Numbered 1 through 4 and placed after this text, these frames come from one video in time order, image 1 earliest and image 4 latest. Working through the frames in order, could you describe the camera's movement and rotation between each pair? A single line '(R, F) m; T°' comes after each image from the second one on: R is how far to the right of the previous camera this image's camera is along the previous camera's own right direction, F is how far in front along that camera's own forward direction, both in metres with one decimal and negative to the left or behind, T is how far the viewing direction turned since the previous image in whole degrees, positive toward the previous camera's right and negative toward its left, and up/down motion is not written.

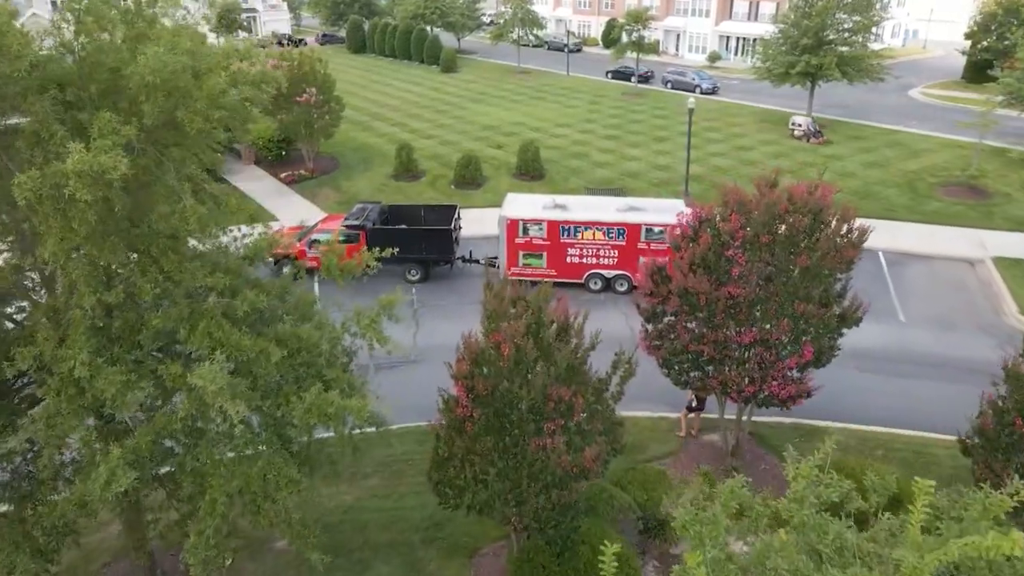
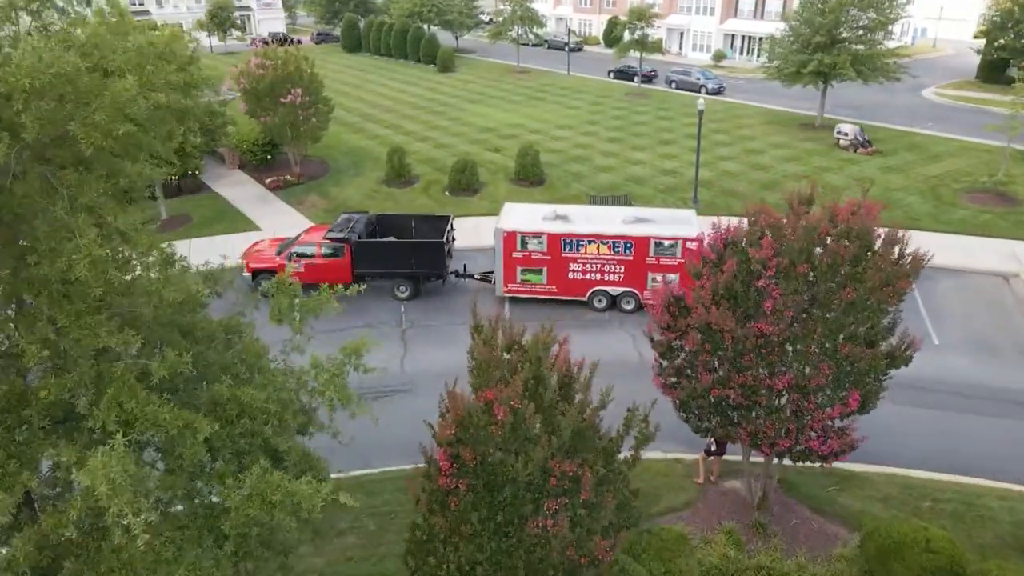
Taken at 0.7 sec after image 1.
(+0.1, +1.6) m; 0°
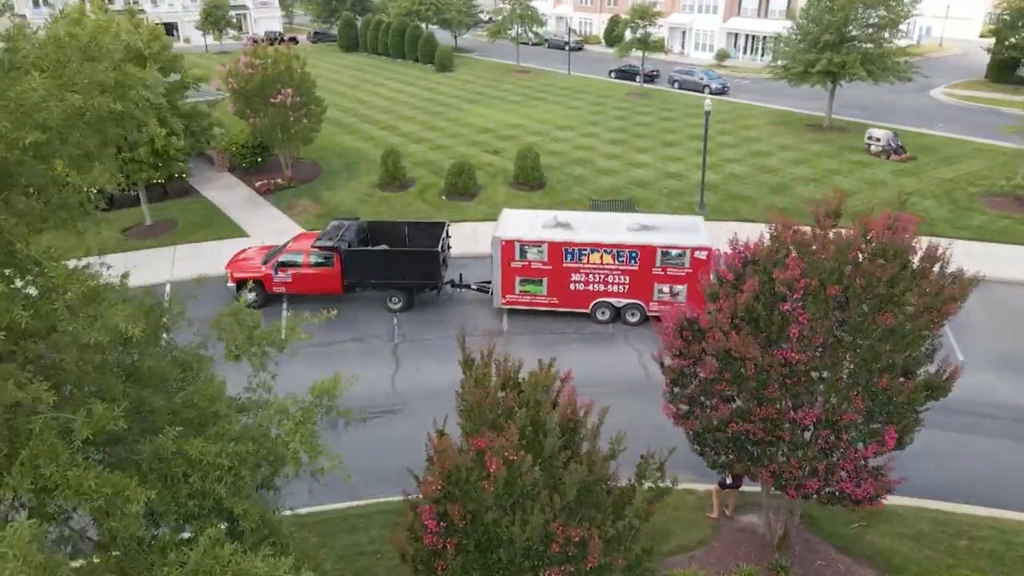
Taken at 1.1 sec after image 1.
(0.0, +1.0) m; 0°
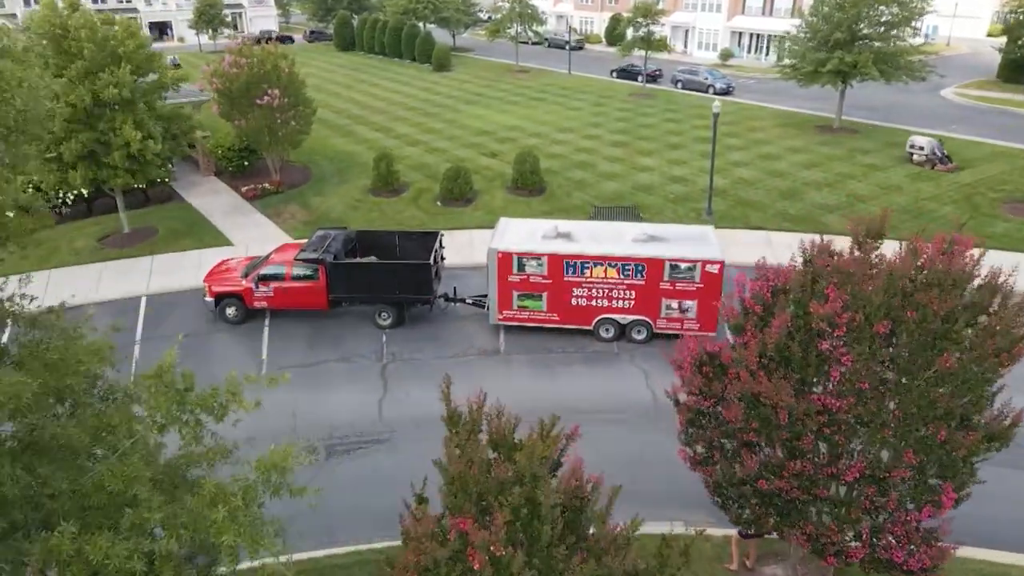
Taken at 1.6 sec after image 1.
(+0.1, +1.2) m; 0°
